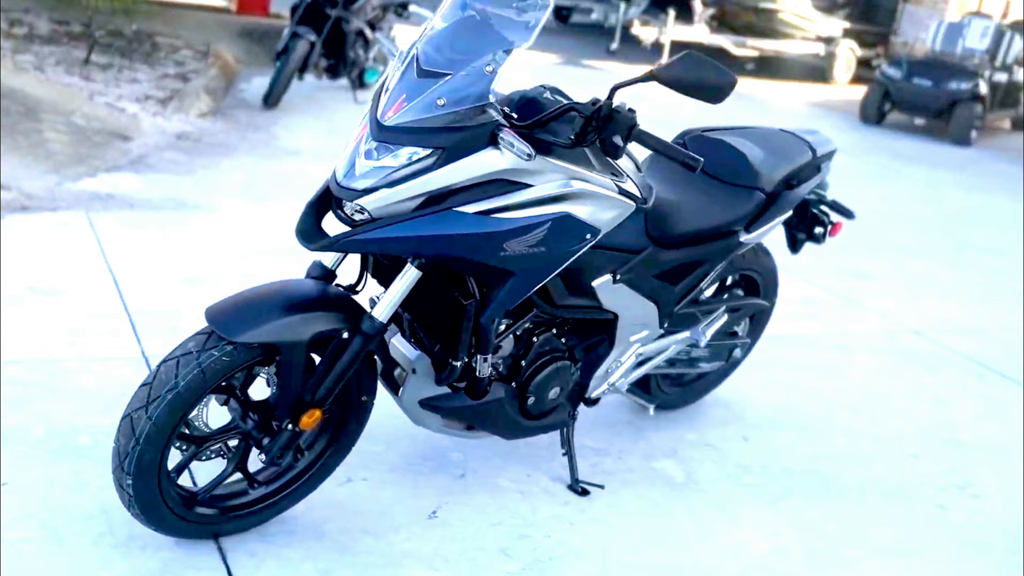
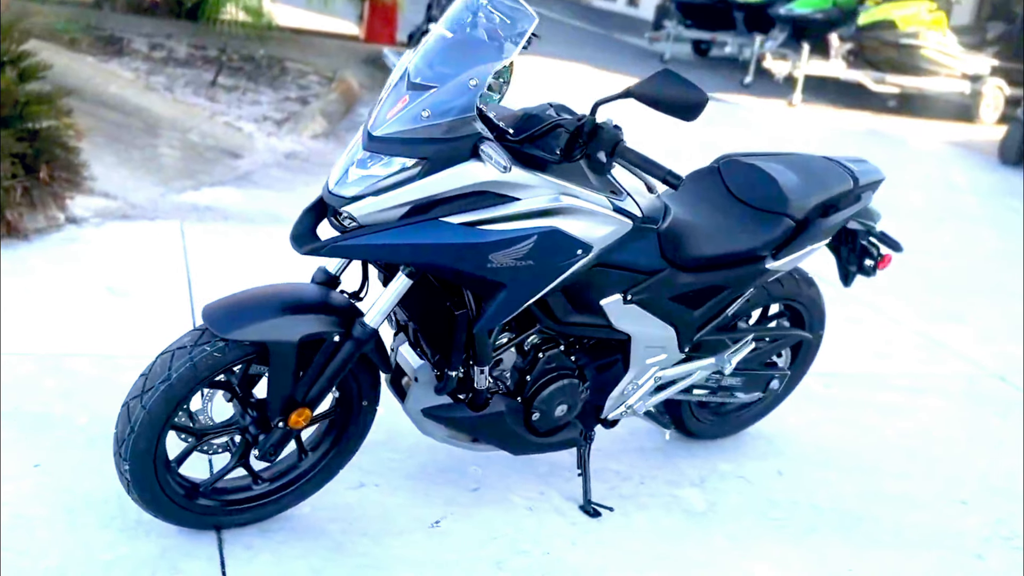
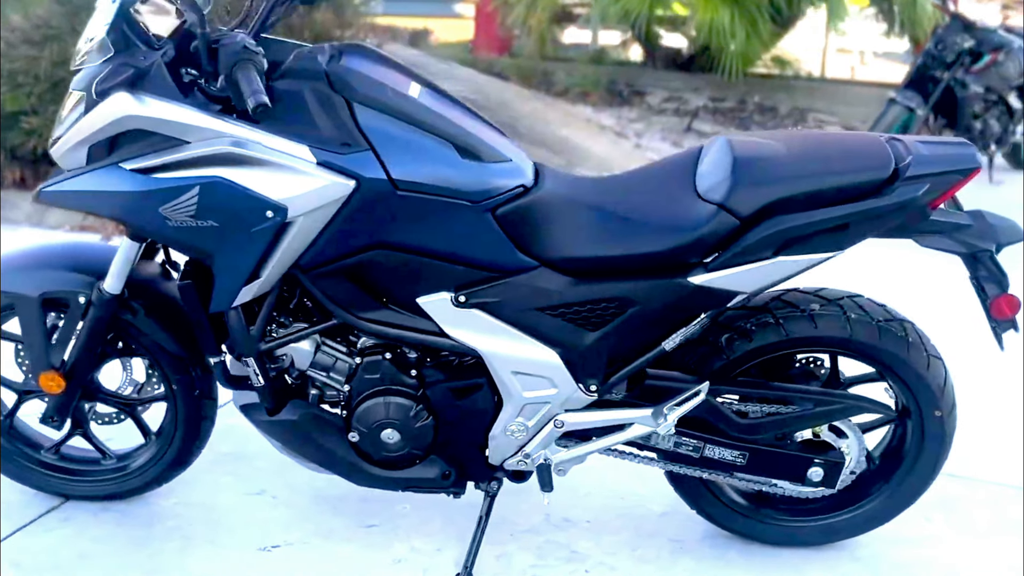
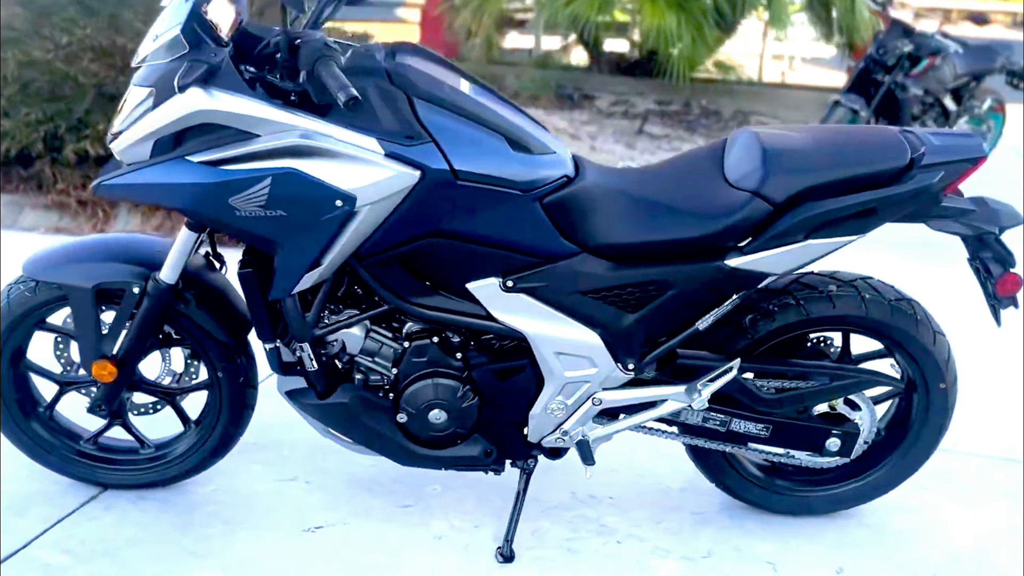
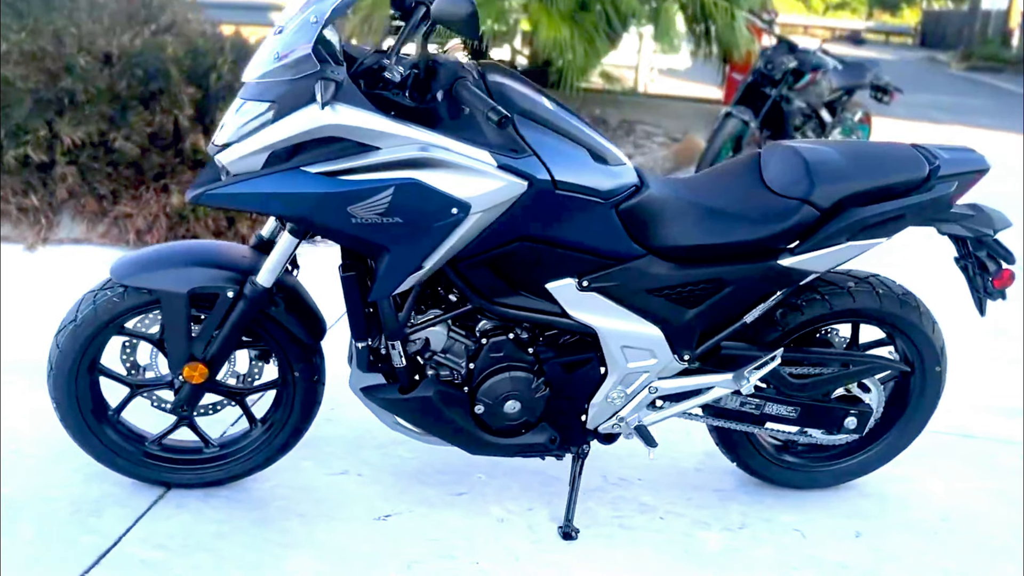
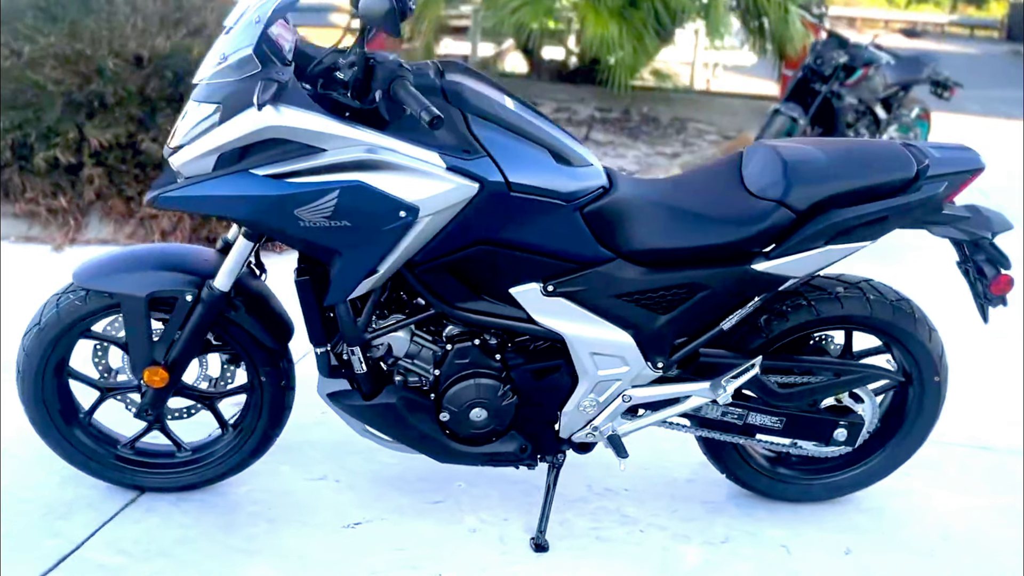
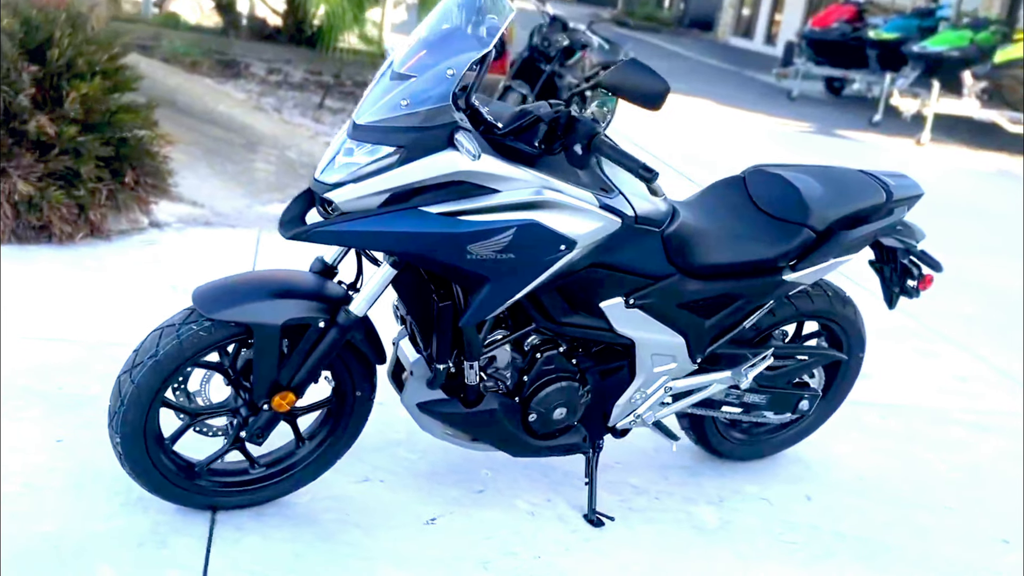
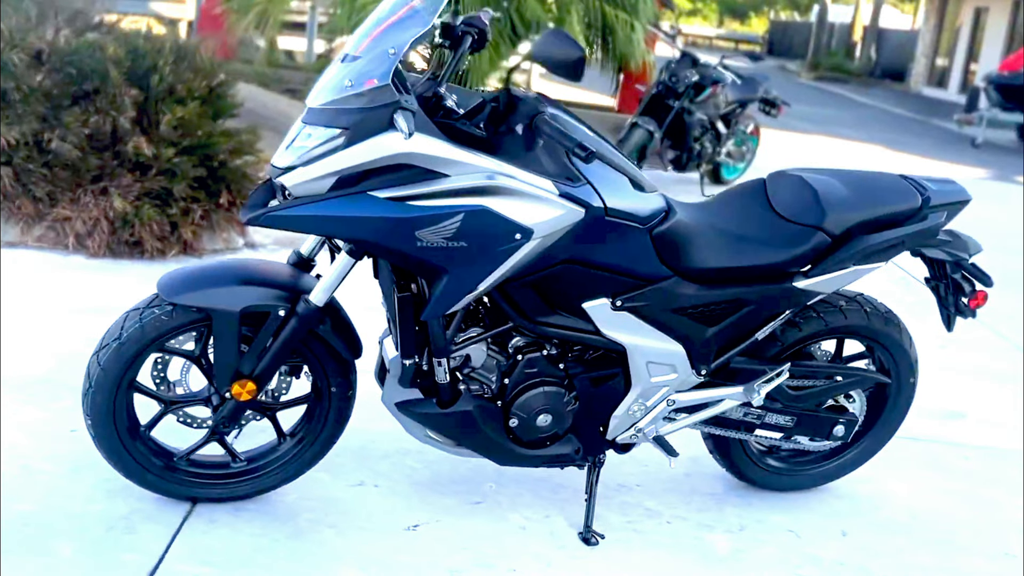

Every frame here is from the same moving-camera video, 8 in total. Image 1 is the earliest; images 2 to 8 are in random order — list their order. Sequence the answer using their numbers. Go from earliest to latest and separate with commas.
2, 7, 8, 5, 6, 4, 3
